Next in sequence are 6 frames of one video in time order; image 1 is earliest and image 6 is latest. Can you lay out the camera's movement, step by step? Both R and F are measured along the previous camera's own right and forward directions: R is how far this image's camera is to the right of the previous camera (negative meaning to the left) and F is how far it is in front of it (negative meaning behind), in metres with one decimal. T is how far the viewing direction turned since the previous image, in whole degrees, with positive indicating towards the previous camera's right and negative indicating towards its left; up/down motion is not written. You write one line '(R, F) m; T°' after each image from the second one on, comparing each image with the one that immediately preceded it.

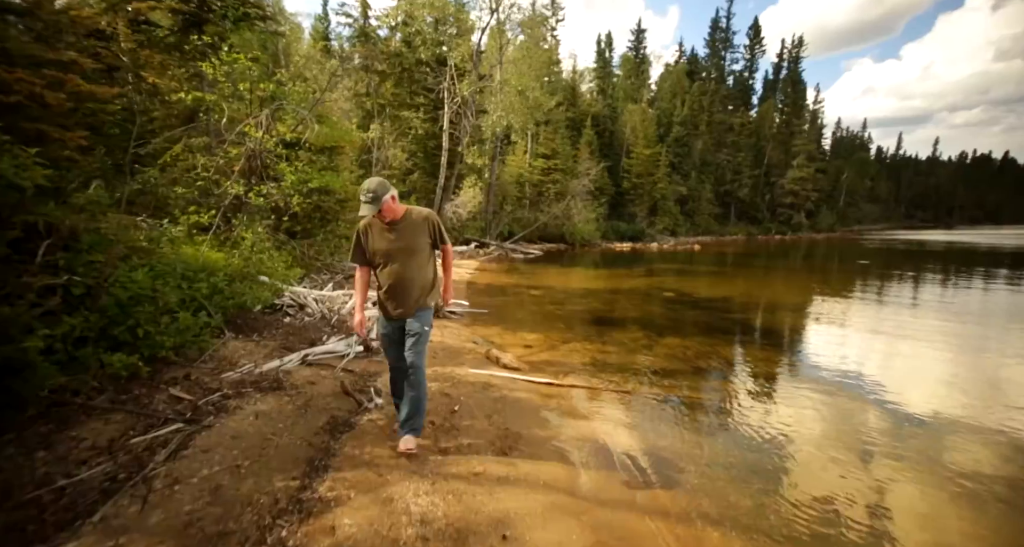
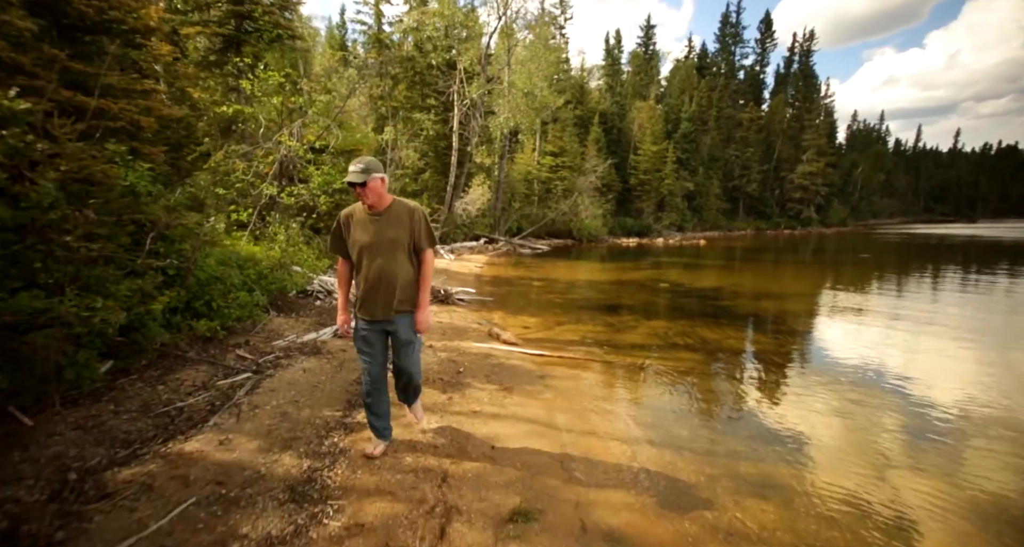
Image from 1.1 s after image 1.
(+0.2, -1.1) m; -1°
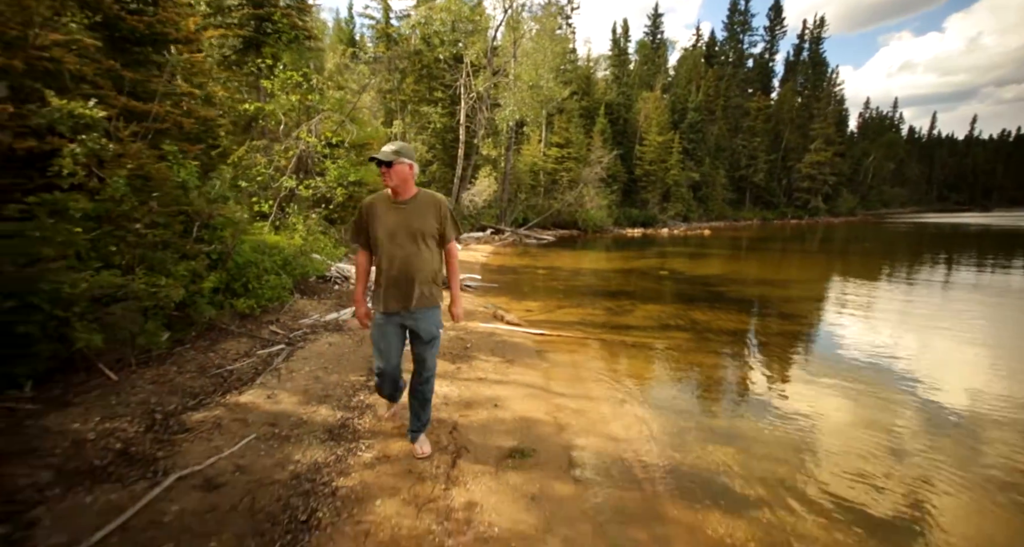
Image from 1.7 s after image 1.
(+0.1, -0.6) m; -1°
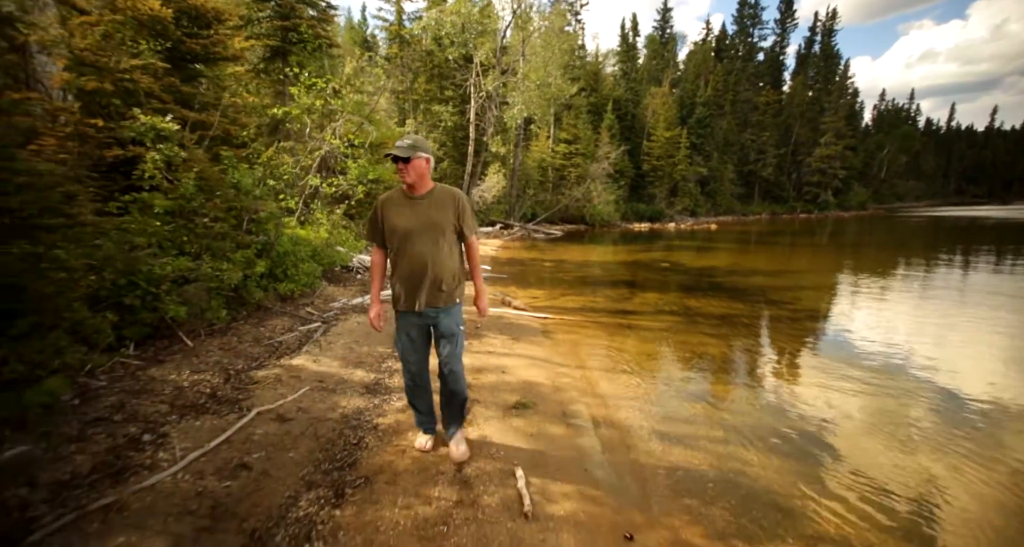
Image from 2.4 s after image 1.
(+0.1, -0.8) m; -1°
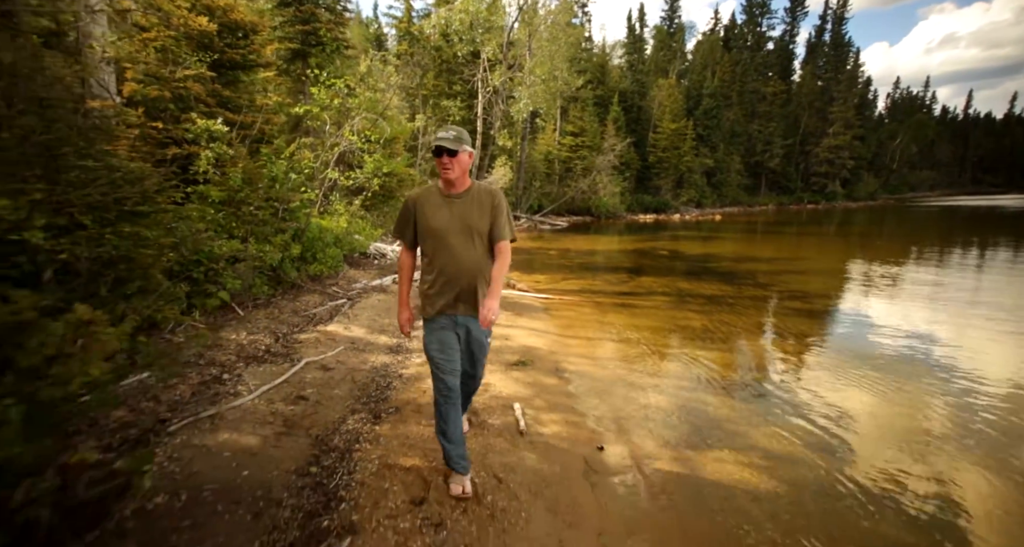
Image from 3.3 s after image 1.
(+0.1, -0.8) m; -1°
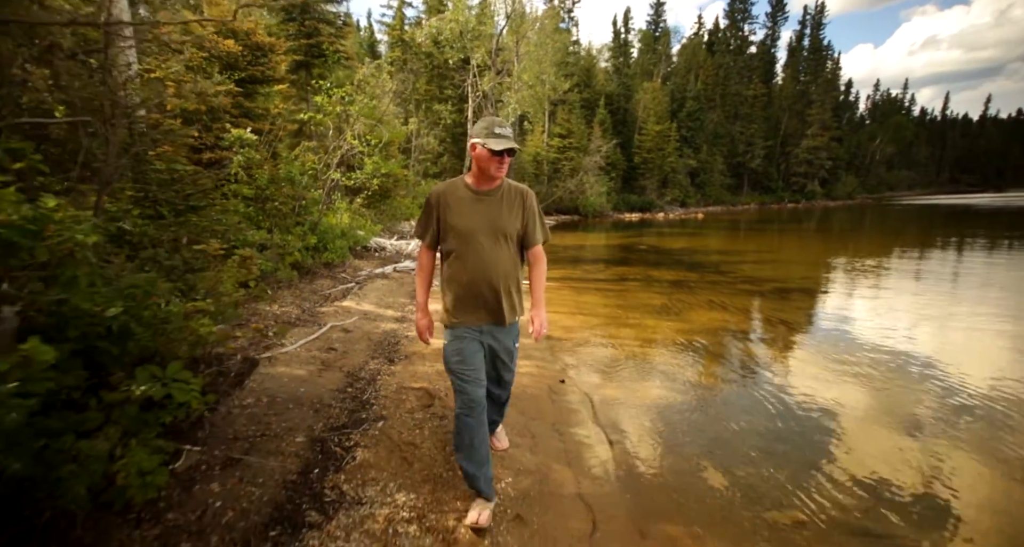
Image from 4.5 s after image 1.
(+0.1, -1.2) m; +1°
